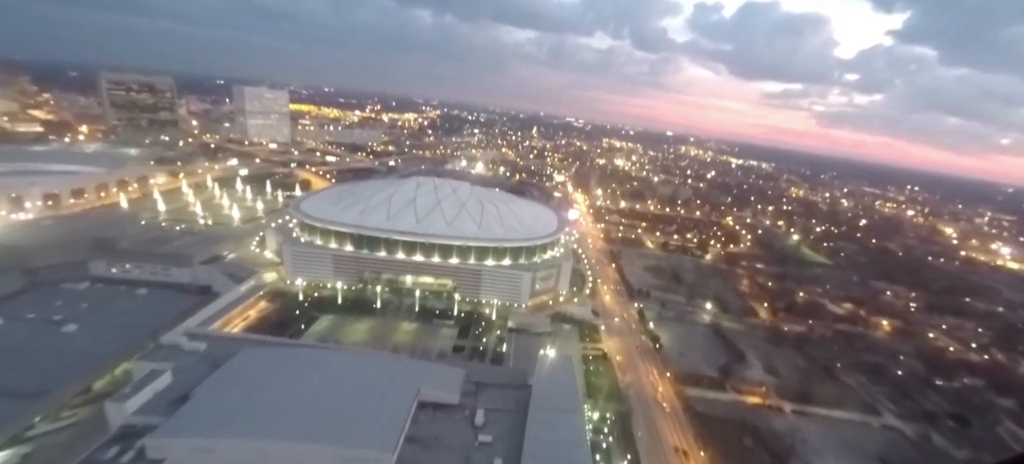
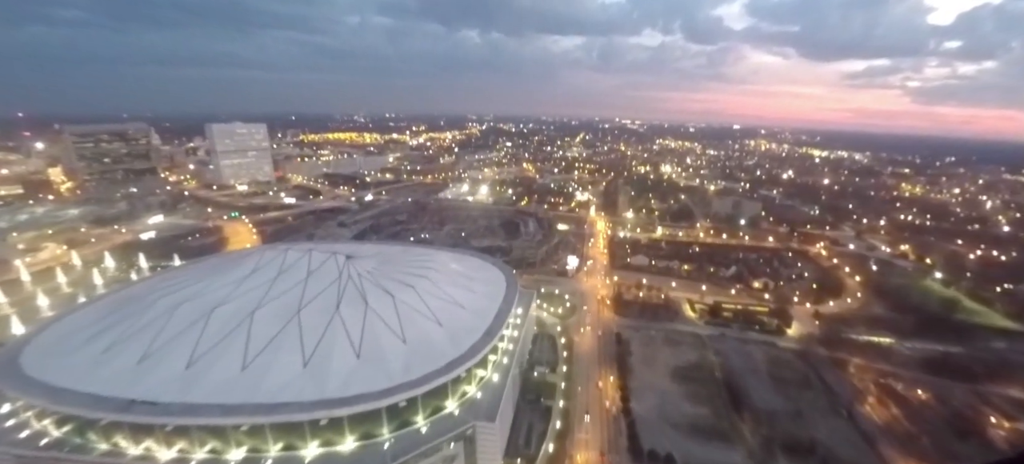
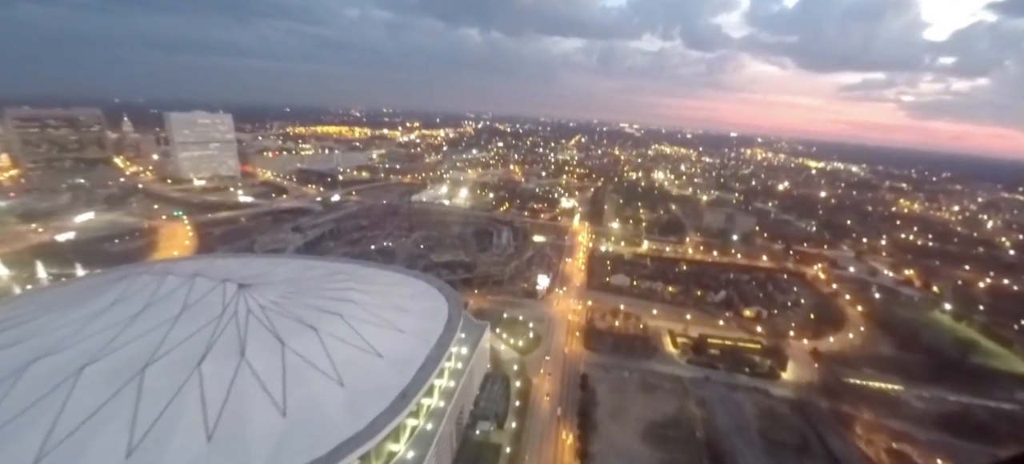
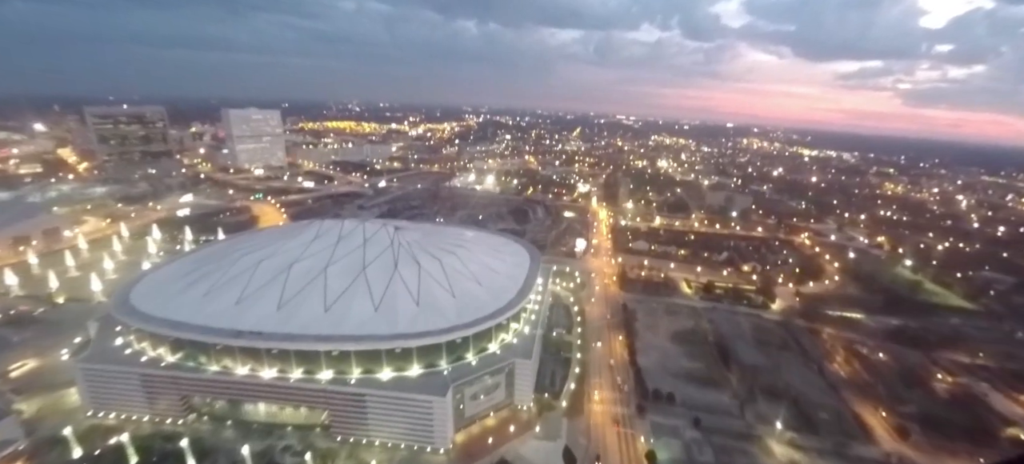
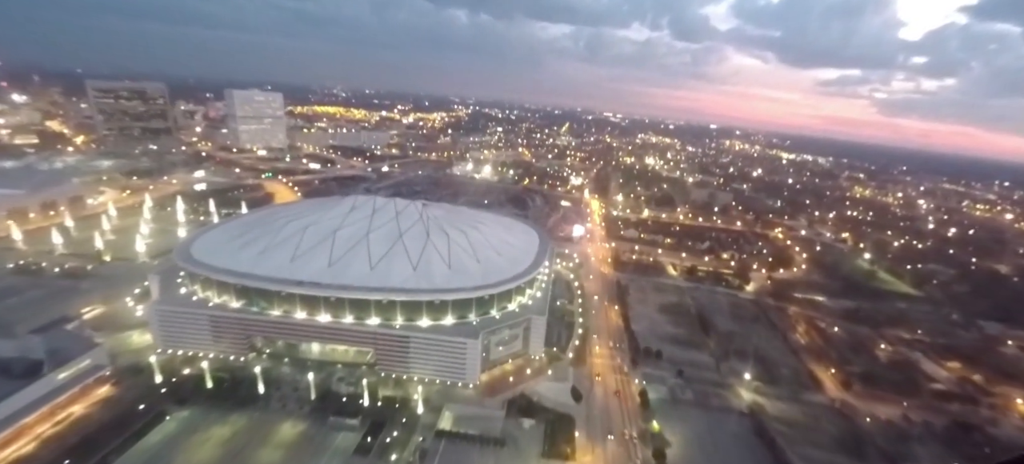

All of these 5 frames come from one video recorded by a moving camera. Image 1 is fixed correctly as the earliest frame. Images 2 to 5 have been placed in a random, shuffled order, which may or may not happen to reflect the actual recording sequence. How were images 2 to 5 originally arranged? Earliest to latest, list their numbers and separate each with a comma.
5, 4, 2, 3
